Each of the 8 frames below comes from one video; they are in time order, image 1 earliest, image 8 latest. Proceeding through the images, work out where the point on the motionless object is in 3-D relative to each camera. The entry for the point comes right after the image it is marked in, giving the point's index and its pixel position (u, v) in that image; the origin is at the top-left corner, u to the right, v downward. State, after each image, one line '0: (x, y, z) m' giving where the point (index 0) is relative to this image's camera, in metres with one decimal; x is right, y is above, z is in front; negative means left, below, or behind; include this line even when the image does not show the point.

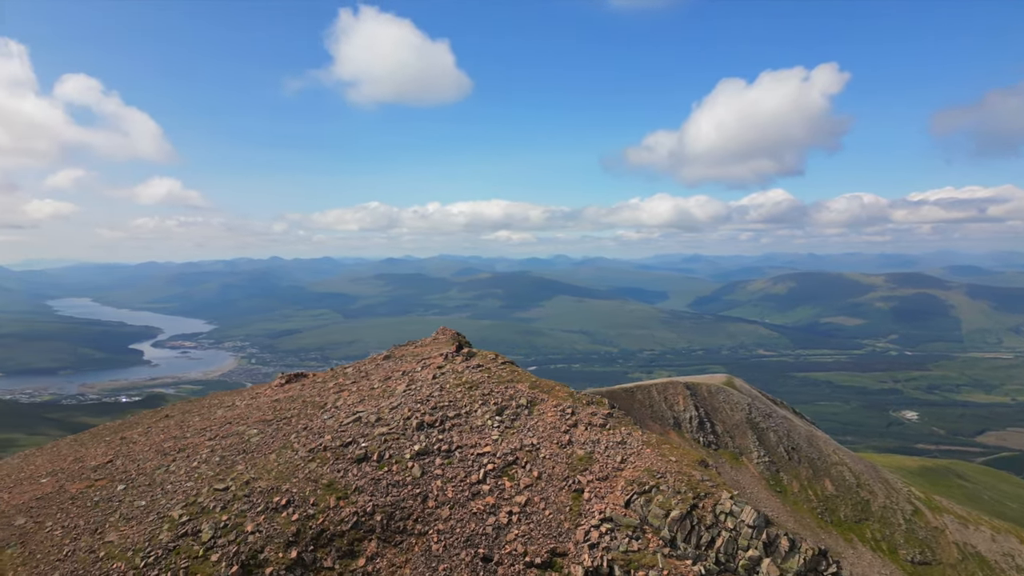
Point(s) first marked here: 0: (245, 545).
0: (-6.2, -5.9, +16.9) m
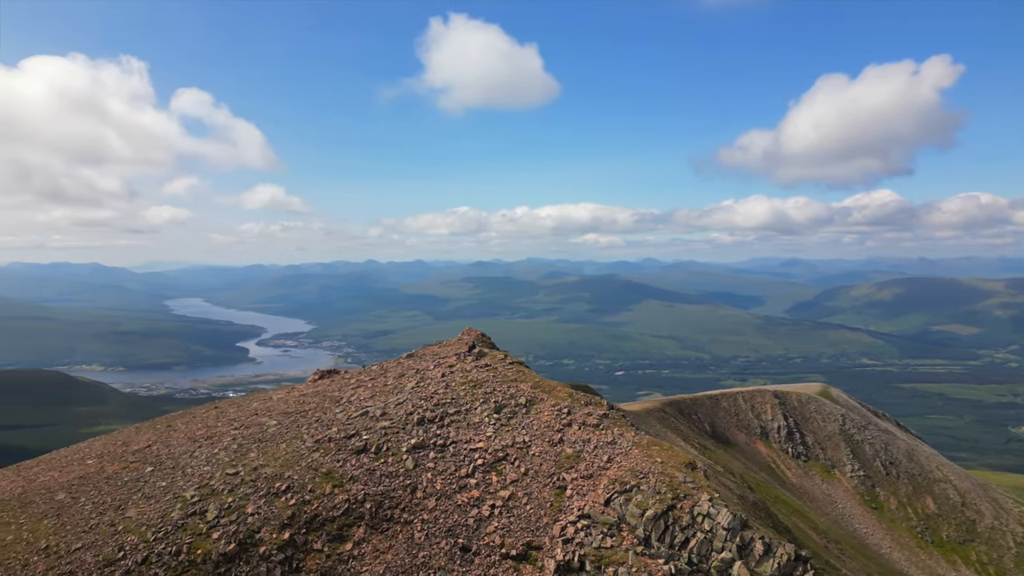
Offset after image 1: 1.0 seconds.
0: (-6.7, -5.9, +18.3) m
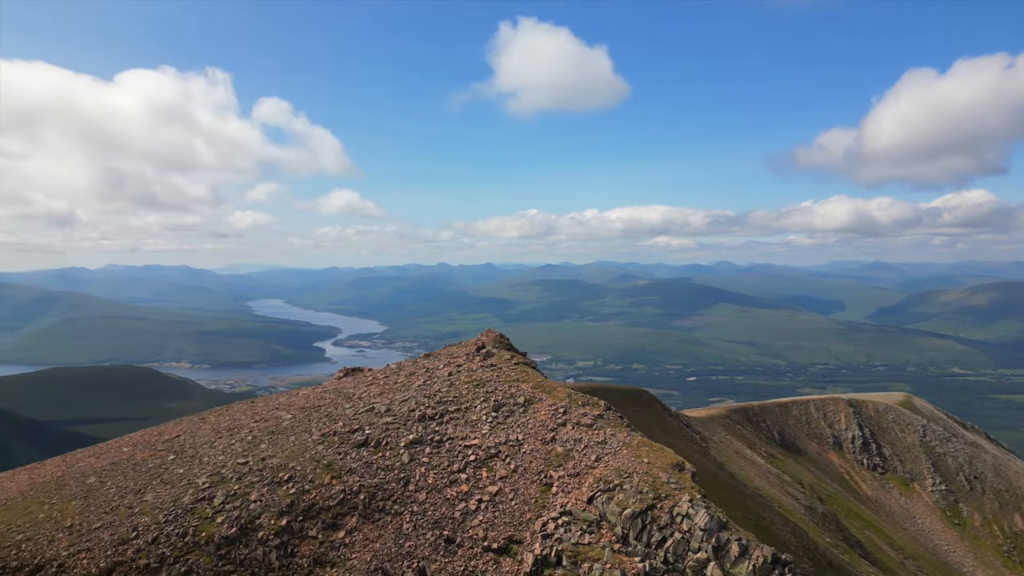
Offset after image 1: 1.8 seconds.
0: (-7.1, -5.9, +19.5) m
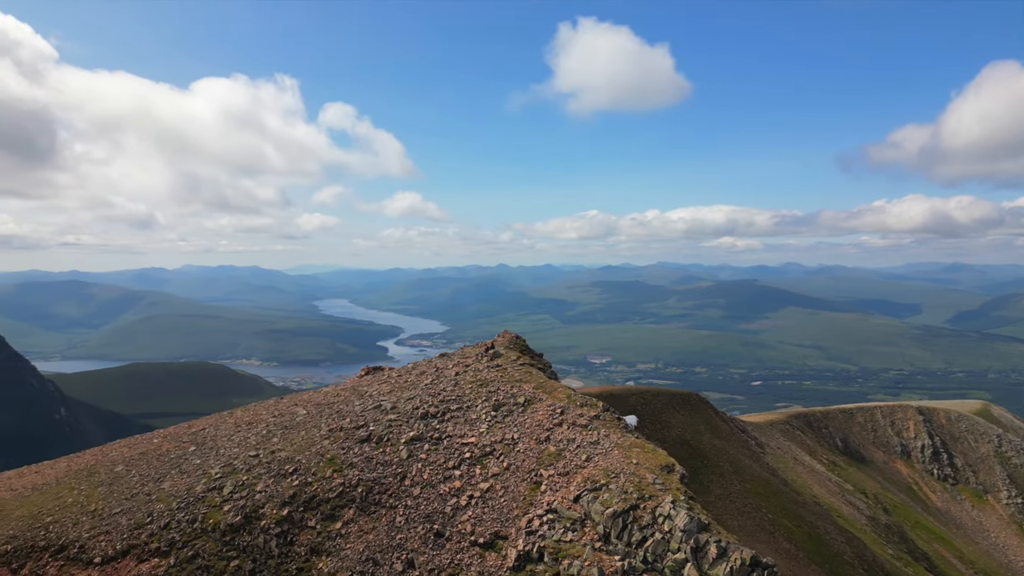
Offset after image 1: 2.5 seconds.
0: (-7.3, -6.0, +20.6) m
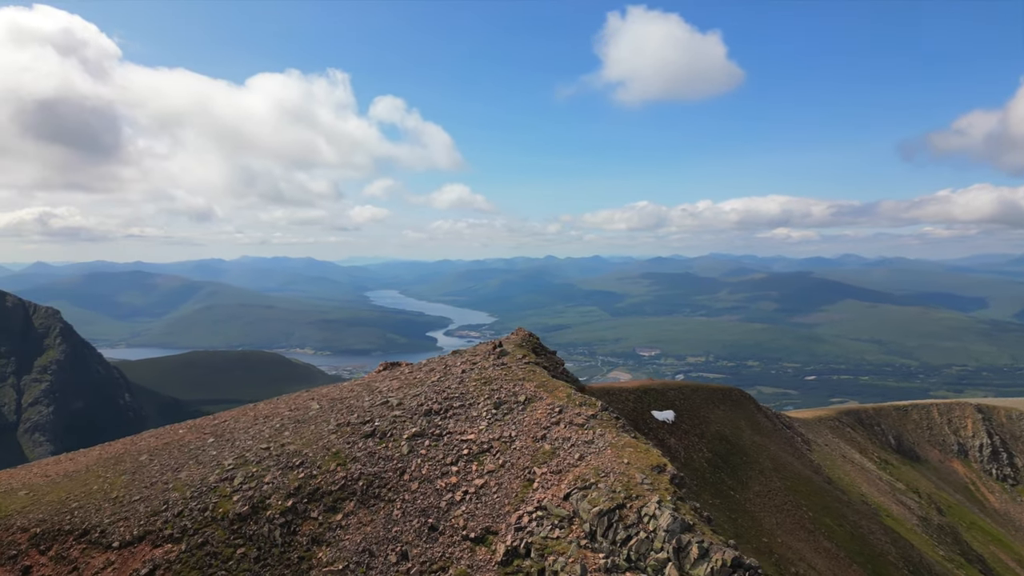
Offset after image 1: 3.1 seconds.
0: (-7.4, -6.0, +21.6) m
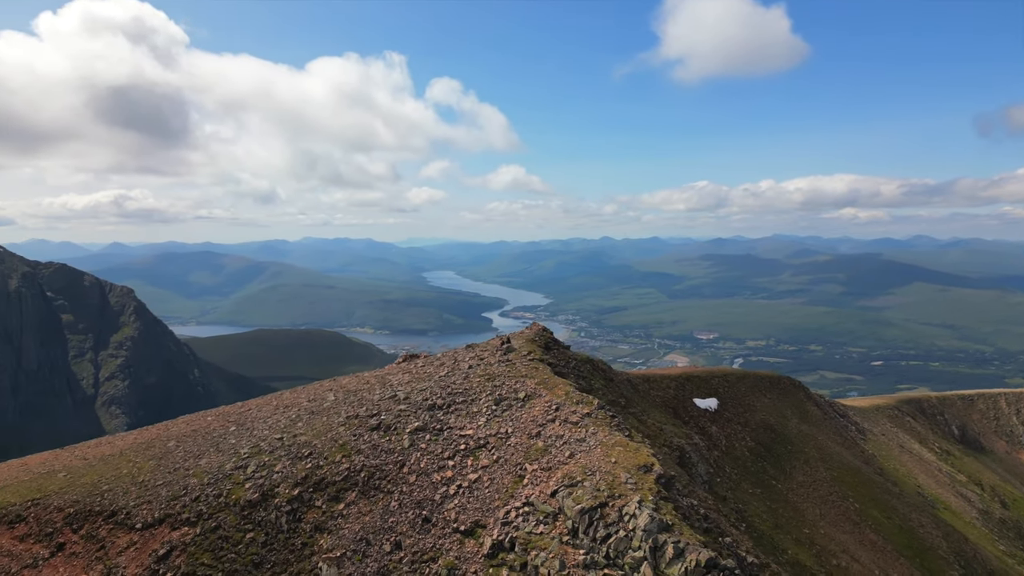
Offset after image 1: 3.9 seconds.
0: (-7.6, -6.0, +22.9) m
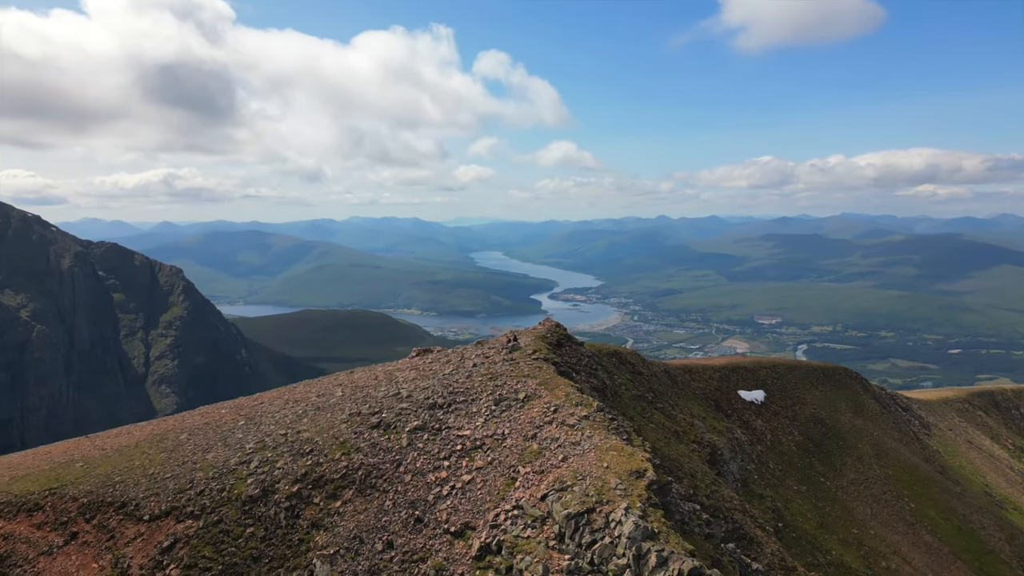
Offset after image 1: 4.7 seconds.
0: (-7.7, -6.0, +23.4) m
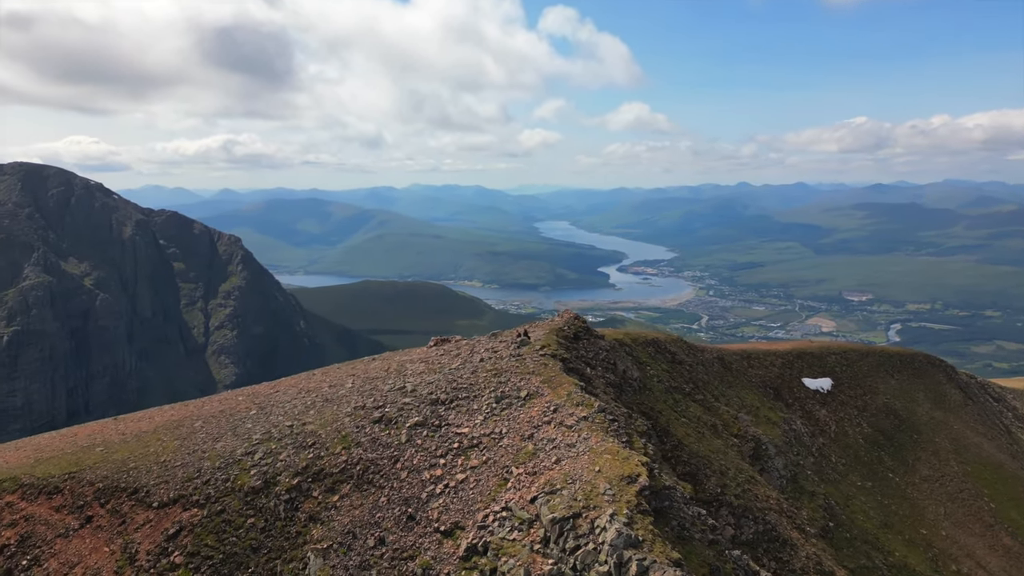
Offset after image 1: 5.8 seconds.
0: (-7.7, -5.8, +23.8) m
